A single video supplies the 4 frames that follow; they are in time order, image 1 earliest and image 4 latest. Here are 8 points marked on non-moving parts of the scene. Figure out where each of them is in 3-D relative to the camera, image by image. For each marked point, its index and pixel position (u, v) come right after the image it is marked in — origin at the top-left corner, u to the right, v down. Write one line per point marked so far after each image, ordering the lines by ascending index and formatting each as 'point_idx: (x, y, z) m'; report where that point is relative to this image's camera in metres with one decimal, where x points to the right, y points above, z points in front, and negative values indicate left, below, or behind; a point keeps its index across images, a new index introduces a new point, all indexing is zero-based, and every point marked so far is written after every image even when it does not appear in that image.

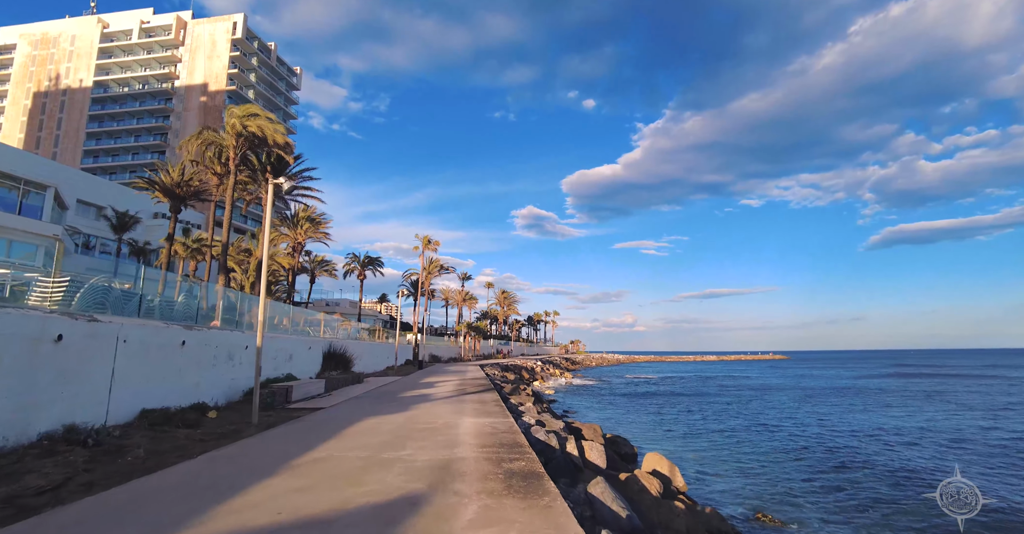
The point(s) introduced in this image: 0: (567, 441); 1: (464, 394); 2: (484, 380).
0: (+0.9, -2.9, +8.3) m
1: (-1.2, -3.3, +12.7) m
2: (-1.0, -4.2, +18.0) m
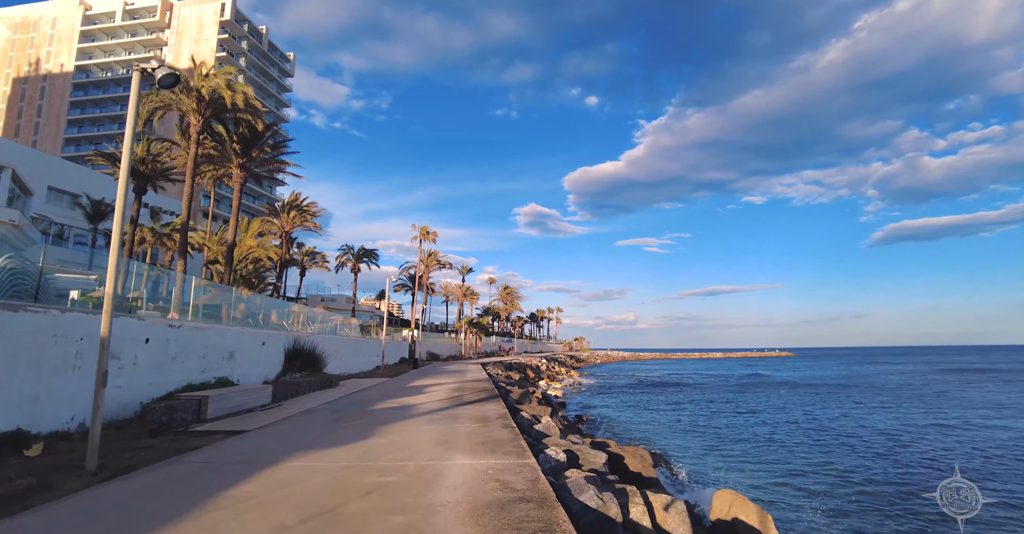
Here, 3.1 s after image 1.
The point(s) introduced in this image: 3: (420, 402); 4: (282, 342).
0: (+1.1, -2.3, +5.0) m
1: (-1.0, -2.7, +9.5) m
2: (-0.8, -3.5, +14.7) m
3: (-1.9, -2.8, +10.3) m
4: (-6.2, -2.0, +13.2) m
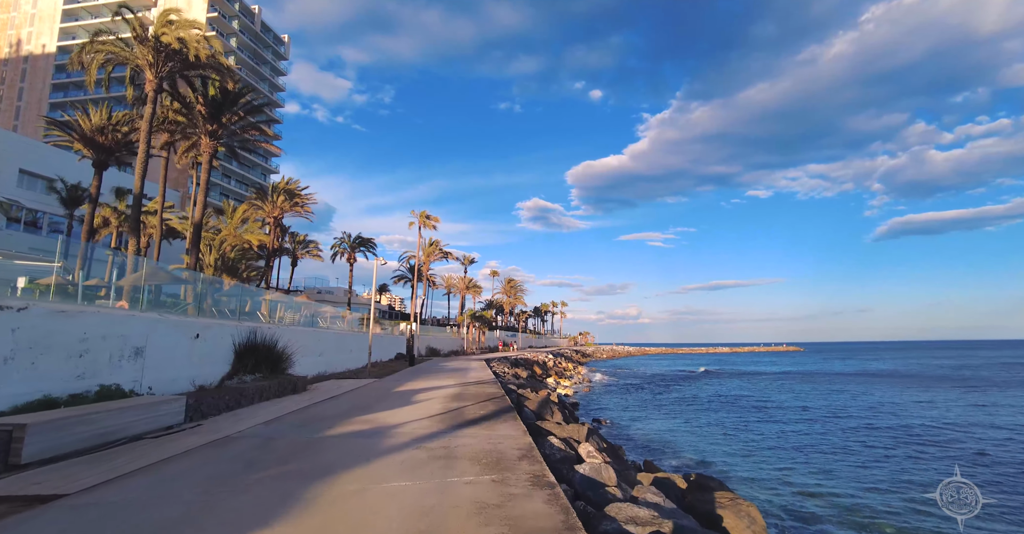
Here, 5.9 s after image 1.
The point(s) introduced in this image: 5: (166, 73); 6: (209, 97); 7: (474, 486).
0: (+1.4, -1.8, +1.9) m
1: (-0.7, -2.1, +6.4) m
2: (-0.4, -2.9, +11.7) m
3: (-1.6, -2.2, +7.3) m
4: (-5.9, -1.4, +10.2) m
5: (-12.7, +7.1, +18.0) m
6: (-12.3, +6.9, +19.9) m
7: (-0.3, -1.7, +3.9) m
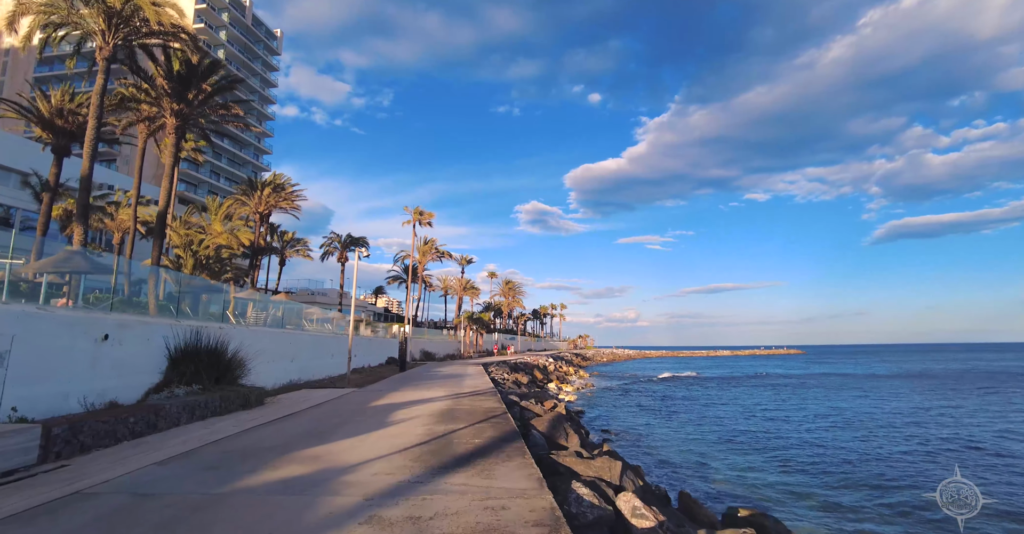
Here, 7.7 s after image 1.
0: (+1.5, -1.5, -0.2) m
1: (-0.6, -1.8, +4.4) m
2: (-0.4, -2.6, +9.6) m
3: (-1.5, -2.0, +5.2) m
4: (-5.8, -1.1, +8.1) m
5: (-12.6, +7.3, +15.9) m
6: (-12.3, +7.1, +17.9) m
7: (-0.2, -1.4, +1.8) m
